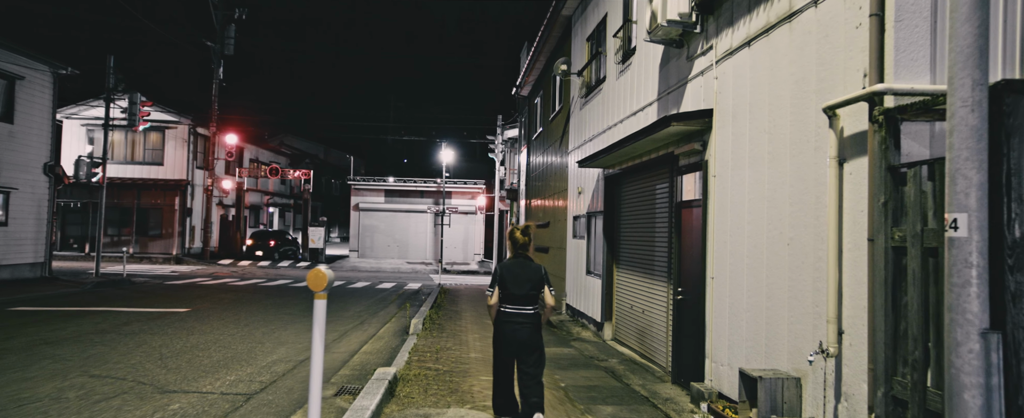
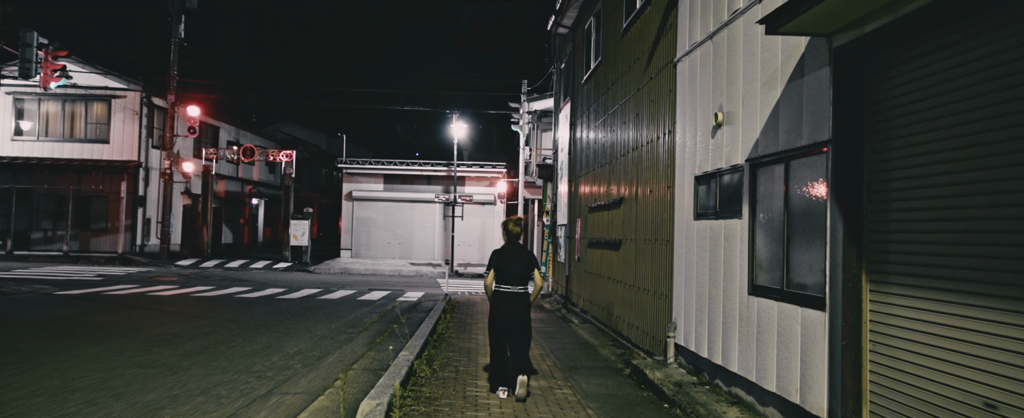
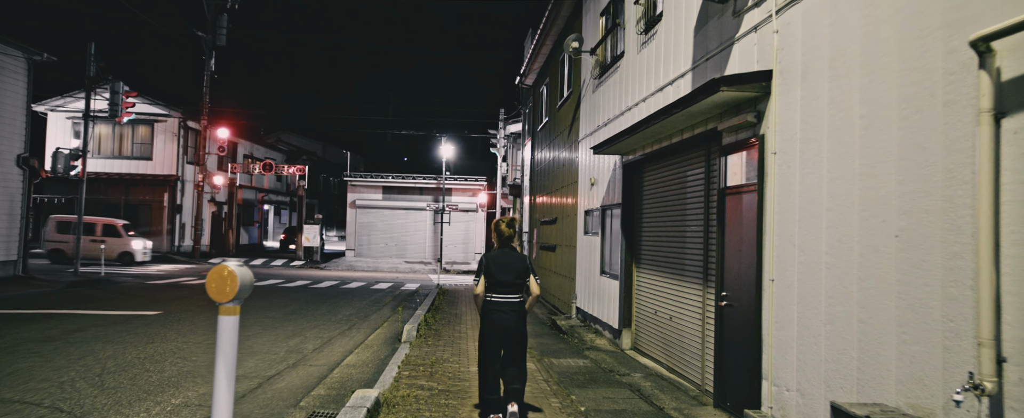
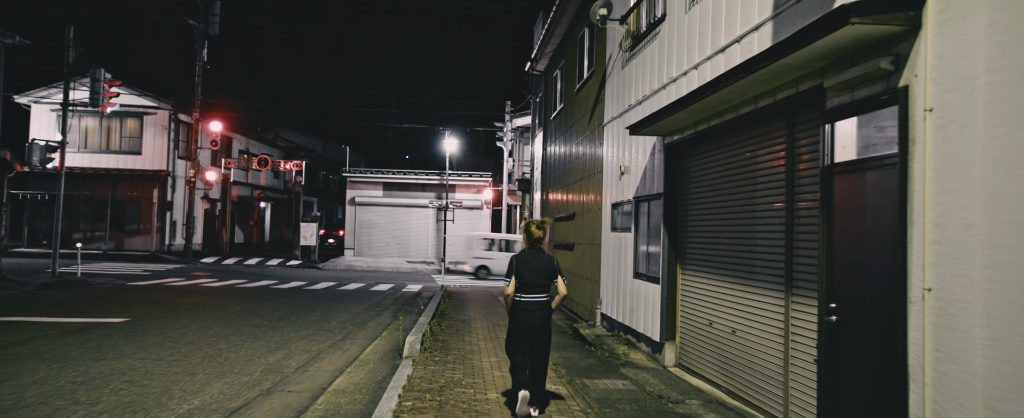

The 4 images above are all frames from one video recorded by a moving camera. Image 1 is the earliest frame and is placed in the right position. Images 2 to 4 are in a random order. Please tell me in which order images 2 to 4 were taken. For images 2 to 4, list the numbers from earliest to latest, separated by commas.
3, 4, 2
